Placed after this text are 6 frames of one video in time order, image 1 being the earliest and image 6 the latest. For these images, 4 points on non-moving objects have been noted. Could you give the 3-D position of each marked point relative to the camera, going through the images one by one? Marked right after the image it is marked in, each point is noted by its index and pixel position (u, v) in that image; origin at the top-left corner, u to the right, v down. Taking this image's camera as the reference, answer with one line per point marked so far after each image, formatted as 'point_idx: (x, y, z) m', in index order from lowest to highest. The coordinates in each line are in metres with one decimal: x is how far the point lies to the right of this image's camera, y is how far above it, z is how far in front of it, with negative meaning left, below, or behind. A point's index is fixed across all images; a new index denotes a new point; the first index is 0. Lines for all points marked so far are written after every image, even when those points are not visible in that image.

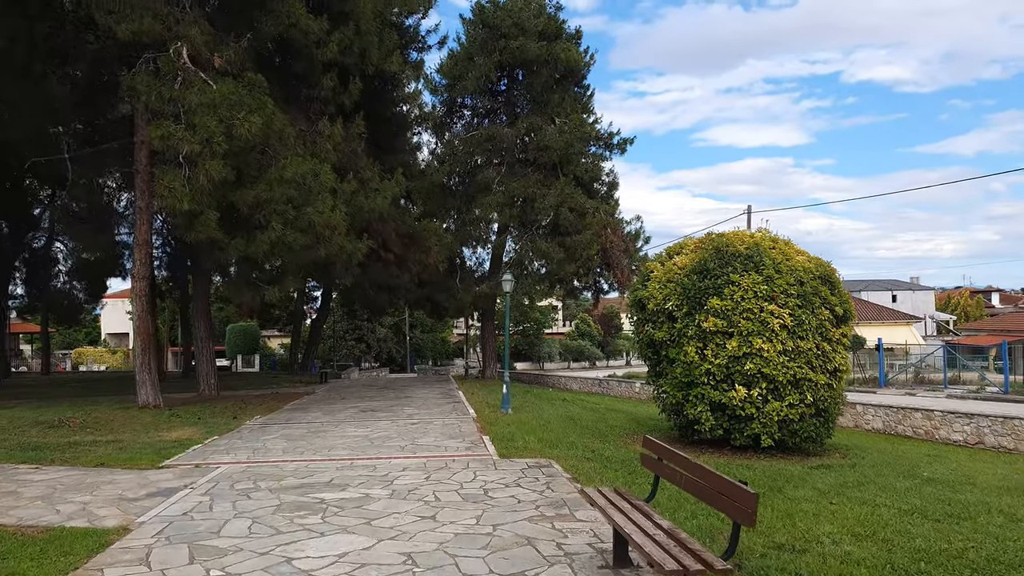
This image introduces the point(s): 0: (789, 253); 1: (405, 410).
0: (+4.4, +0.6, +10.7) m
1: (-2.5, -2.9, +15.9) m
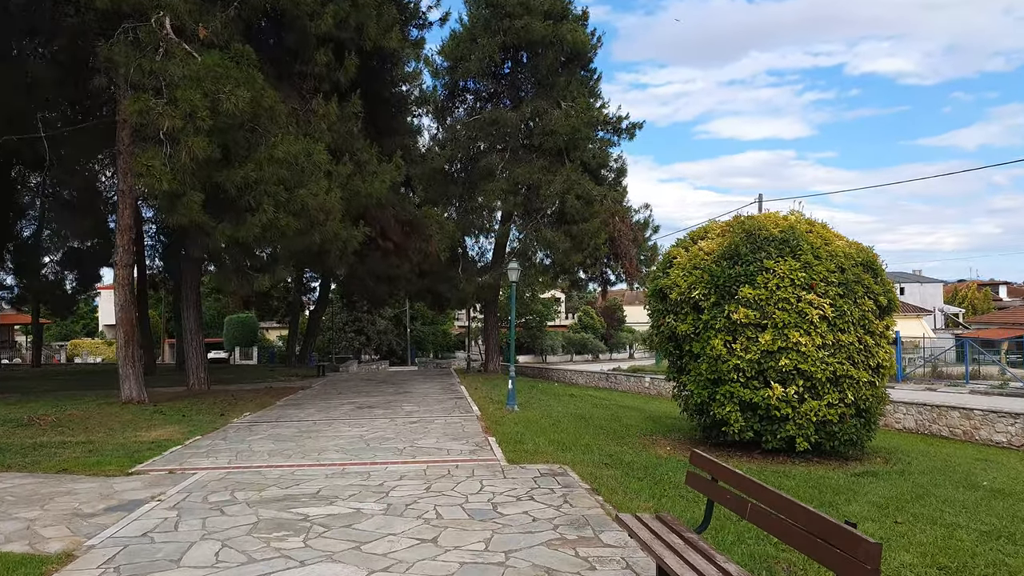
0: (+4.5, +0.7, +9.7) m
1: (-2.4, -2.6, +14.9) m
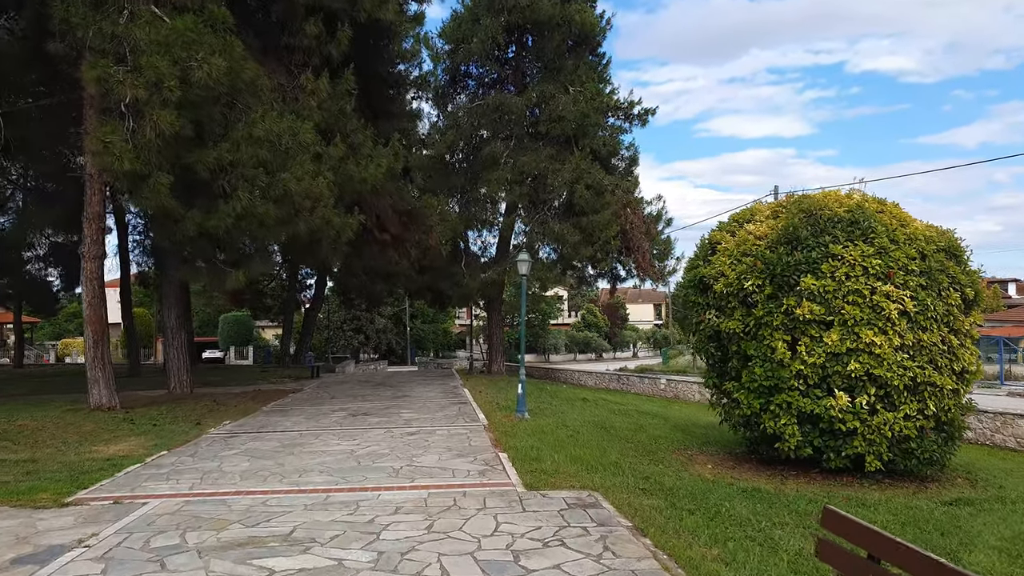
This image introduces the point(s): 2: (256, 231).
0: (+4.7, +0.9, +8.2) m
1: (-2.2, -2.5, +13.4) m
2: (-4.7, +1.1, +12.4) m
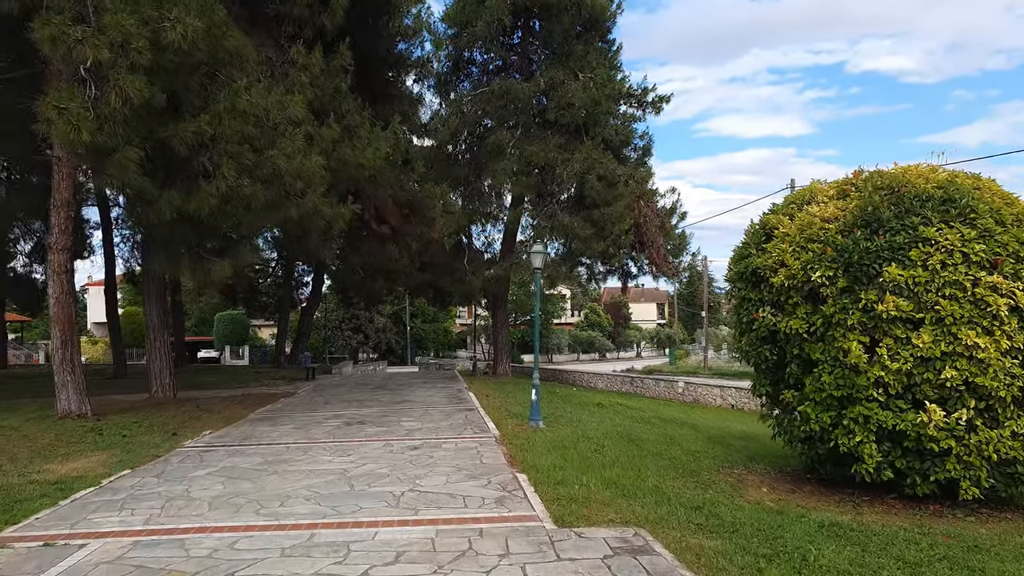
0: (+5.0, +0.9, +6.8) m
1: (-1.9, -2.4, +12.1) m
2: (-4.4, +1.2, +11.0) m
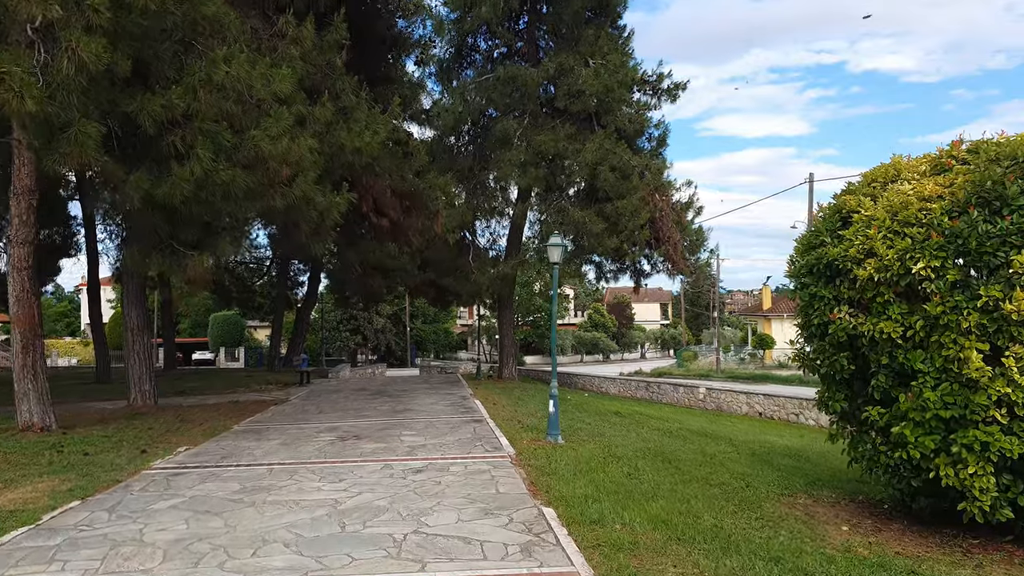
0: (+5.2, +1.0, +5.5) m
1: (-1.7, -2.4, +10.7) m
2: (-4.2, +1.2, +9.7) m
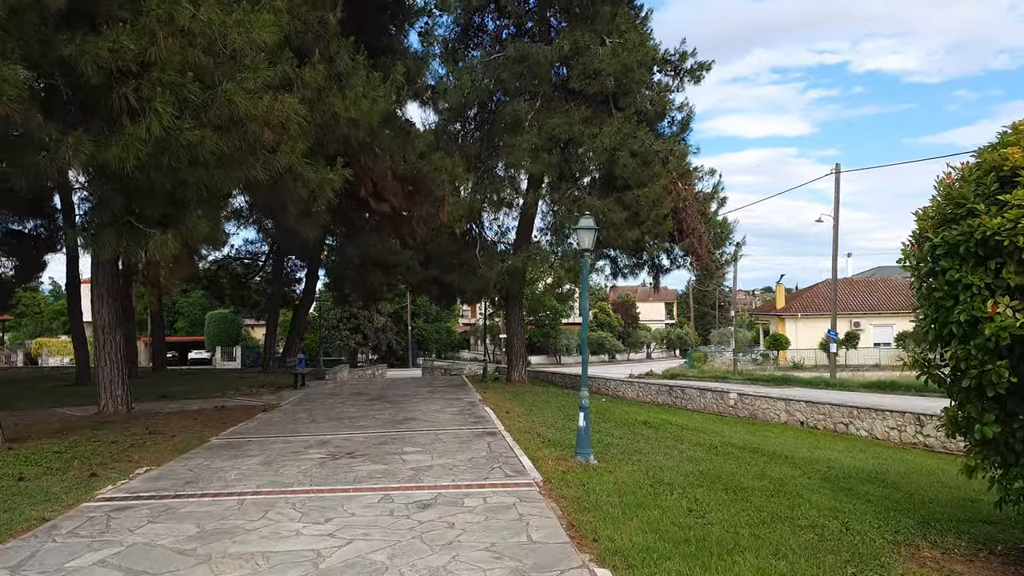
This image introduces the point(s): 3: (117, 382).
0: (+5.5, +1.1, +3.8) m
1: (-1.4, -2.3, +9.0) m
2: (-3.9, +1.4, +8.0) m
3: (-8.4, -2.0, +14.2) m
